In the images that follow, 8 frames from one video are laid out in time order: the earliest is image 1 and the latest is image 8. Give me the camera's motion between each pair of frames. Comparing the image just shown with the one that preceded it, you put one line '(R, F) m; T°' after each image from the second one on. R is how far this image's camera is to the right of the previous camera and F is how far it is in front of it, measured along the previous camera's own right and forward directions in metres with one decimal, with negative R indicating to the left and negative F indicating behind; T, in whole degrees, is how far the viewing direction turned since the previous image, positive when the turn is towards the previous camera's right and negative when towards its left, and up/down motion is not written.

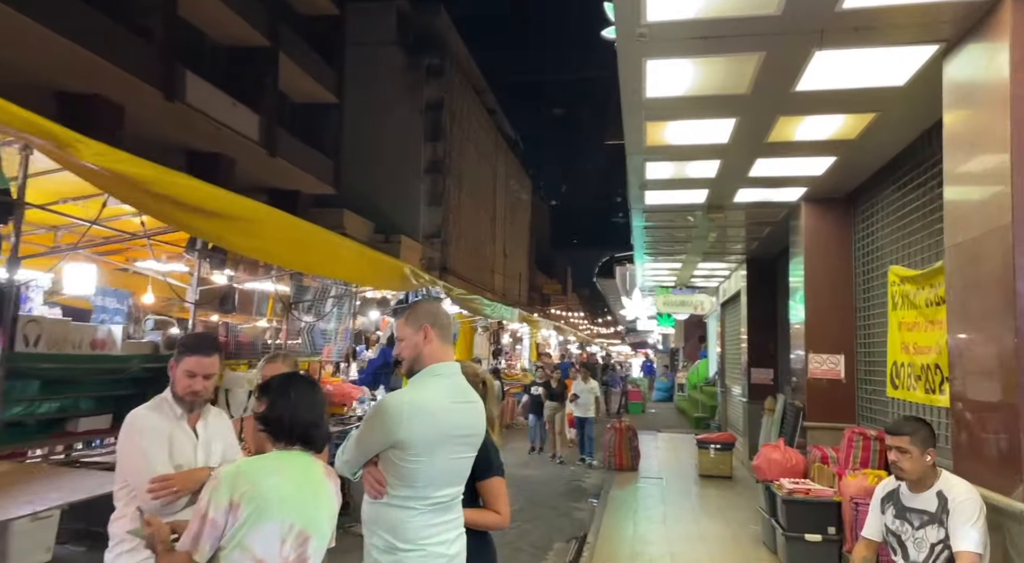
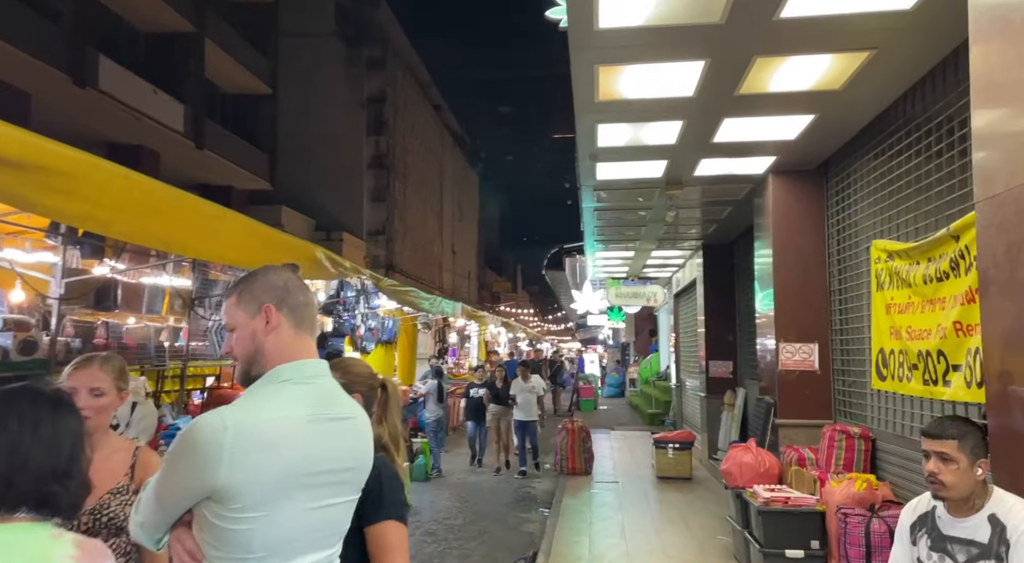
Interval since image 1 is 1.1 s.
(+0.1, +0.9) m; +4°
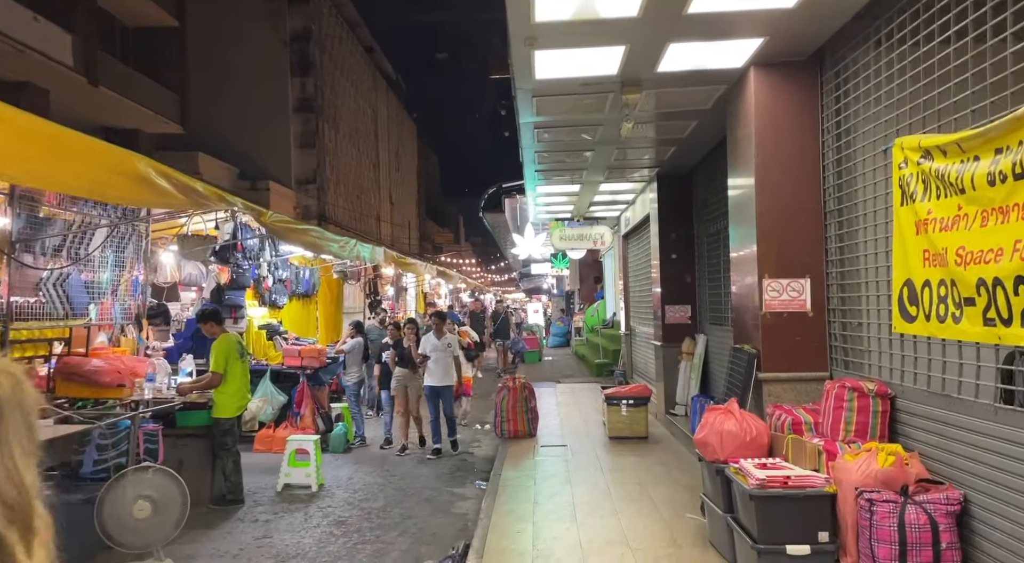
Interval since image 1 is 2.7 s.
(+0.2, +1.4) m; +4°
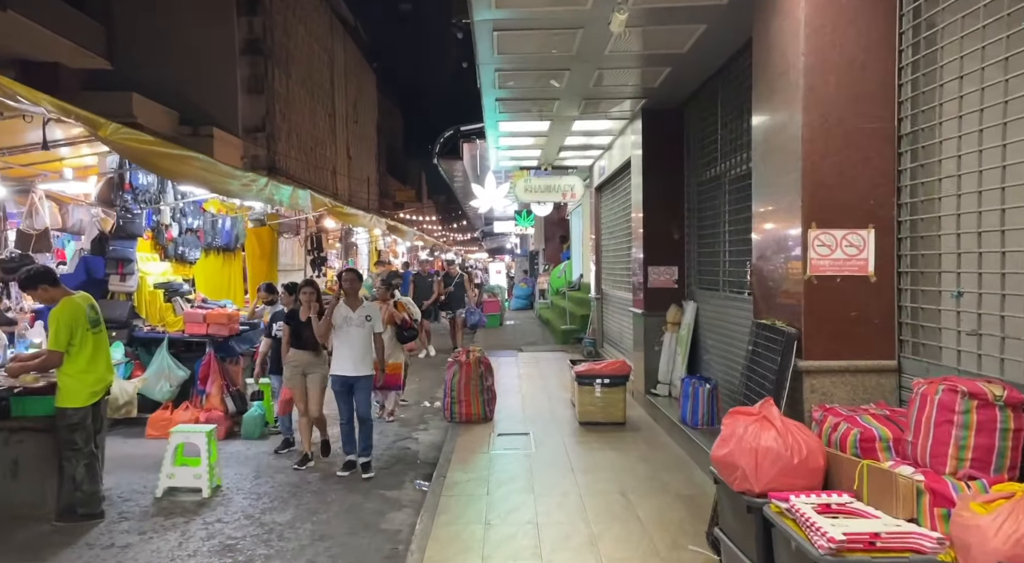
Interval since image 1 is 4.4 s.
(+0.1, +1.6) m; +3°
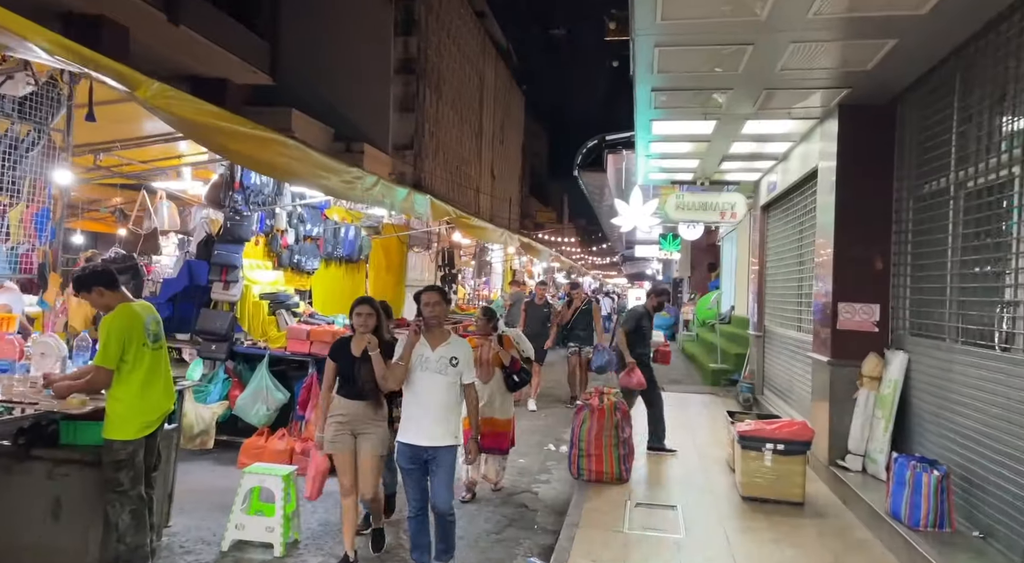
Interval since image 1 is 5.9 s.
(-0.1, +1.3) m; -11°
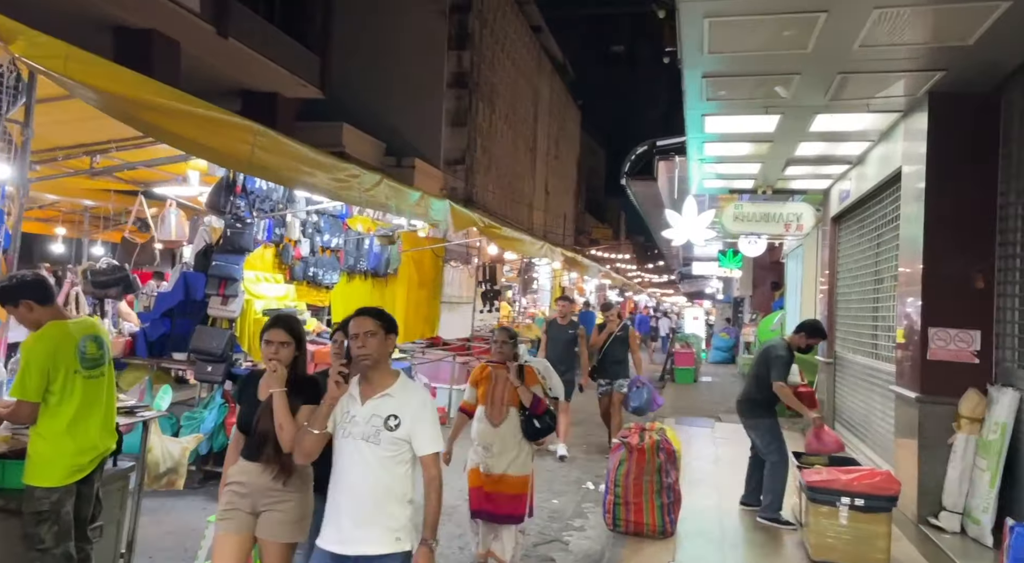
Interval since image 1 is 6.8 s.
(+0.2, +0.8) m; -4°
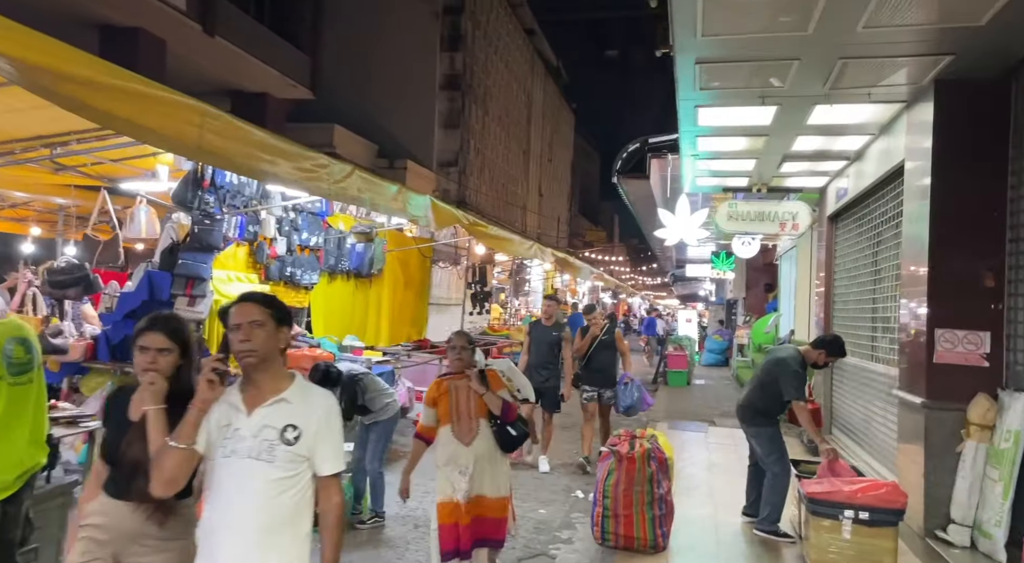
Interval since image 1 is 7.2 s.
(+0.1, +0.3) m; 0°
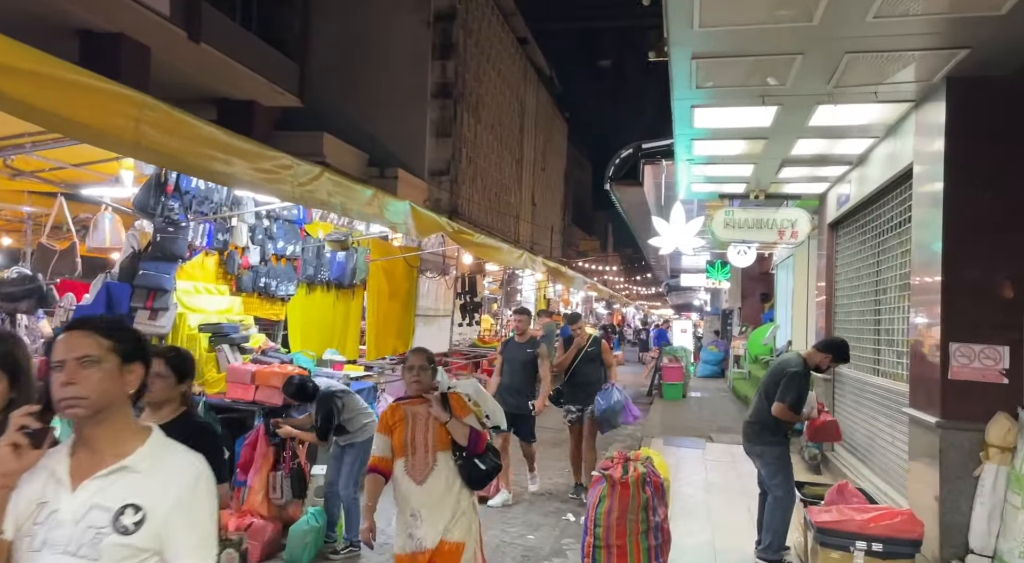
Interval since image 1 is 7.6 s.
(+0.1, +0.4) m; 0°
